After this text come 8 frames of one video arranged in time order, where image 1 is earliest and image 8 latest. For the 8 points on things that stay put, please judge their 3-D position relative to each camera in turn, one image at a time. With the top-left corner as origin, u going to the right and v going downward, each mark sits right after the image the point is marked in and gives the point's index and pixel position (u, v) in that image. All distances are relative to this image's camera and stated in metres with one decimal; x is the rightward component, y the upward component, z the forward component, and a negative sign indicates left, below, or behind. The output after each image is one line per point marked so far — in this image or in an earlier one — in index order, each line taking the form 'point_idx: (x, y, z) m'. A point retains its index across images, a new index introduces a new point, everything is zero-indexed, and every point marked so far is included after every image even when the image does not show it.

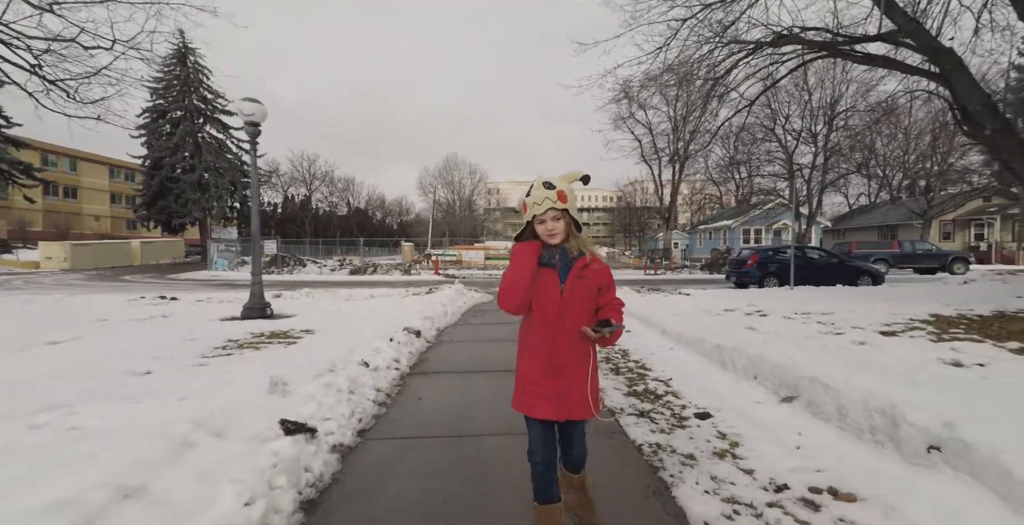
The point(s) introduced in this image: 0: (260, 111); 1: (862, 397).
0: (-4.7, +2.8, +8.9) m
1: (+2.2, -0.9, +3.1) m
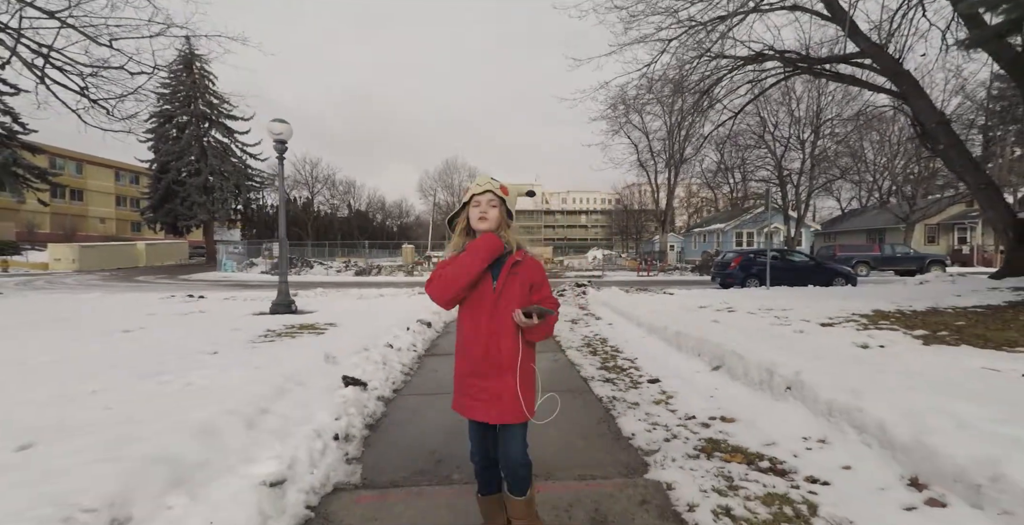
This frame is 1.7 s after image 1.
0: (-4.7, +2.8, +10.1) m
1: (+2.2, -0.9, +4.3) m
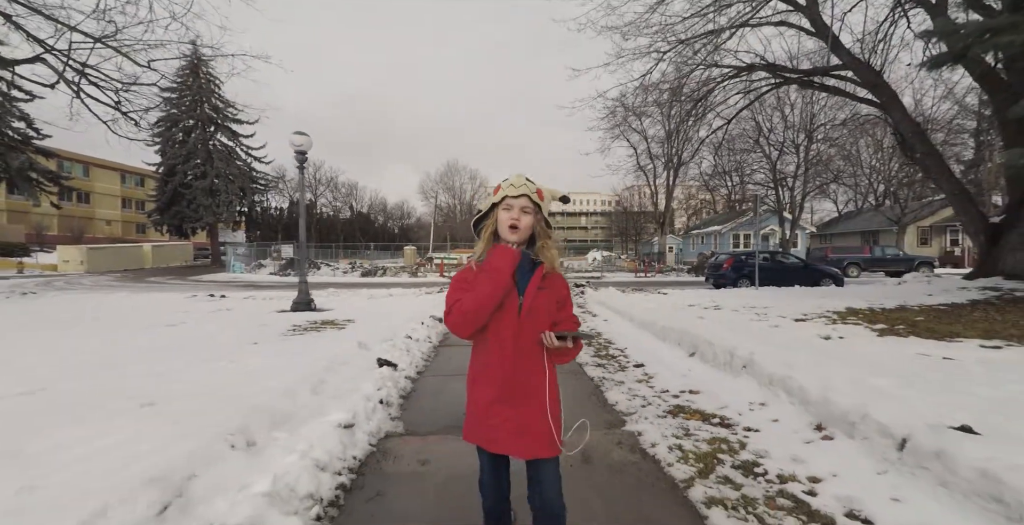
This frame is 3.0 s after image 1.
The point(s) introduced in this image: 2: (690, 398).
0: (-4.6, +2.8, +10.9) m
1: (+2.3, -0.9, +5.1) m
2: (+1.5, -1.2, +4.1) m
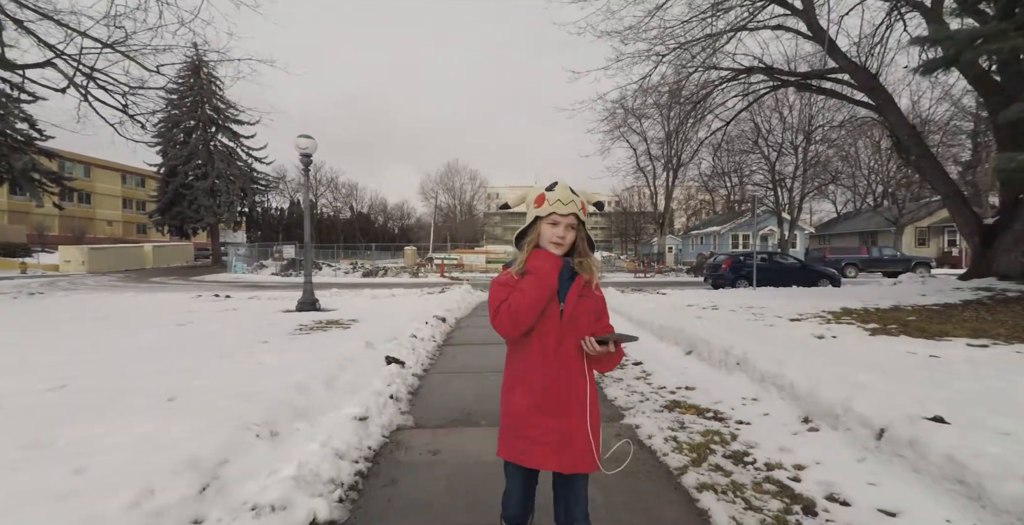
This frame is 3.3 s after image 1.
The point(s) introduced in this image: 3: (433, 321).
0: (-4.6, +2.7, +11.1) m
1: (+2.3, -0.9, +5.3) m
2: (+1.5, -1.2, +4.3) m
3: (-1.4, -1.0, +8.4) m
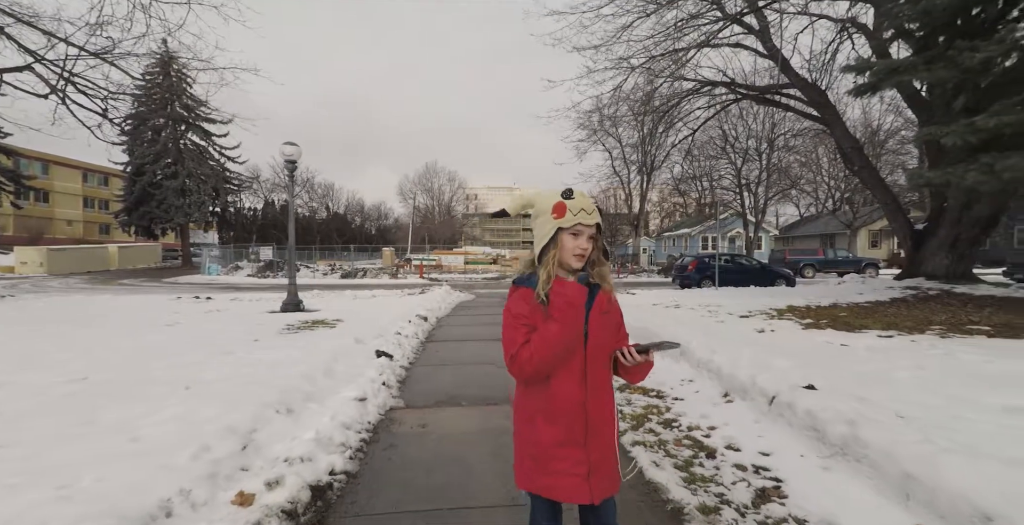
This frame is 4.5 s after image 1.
0: (-5.2, +2.7, +11.5) m
1: (+2.0, -1.0, +6.1) m
2: (+1.3, -1.2, +5.0) m
3: (-1.8, -1.1, +9.1) m
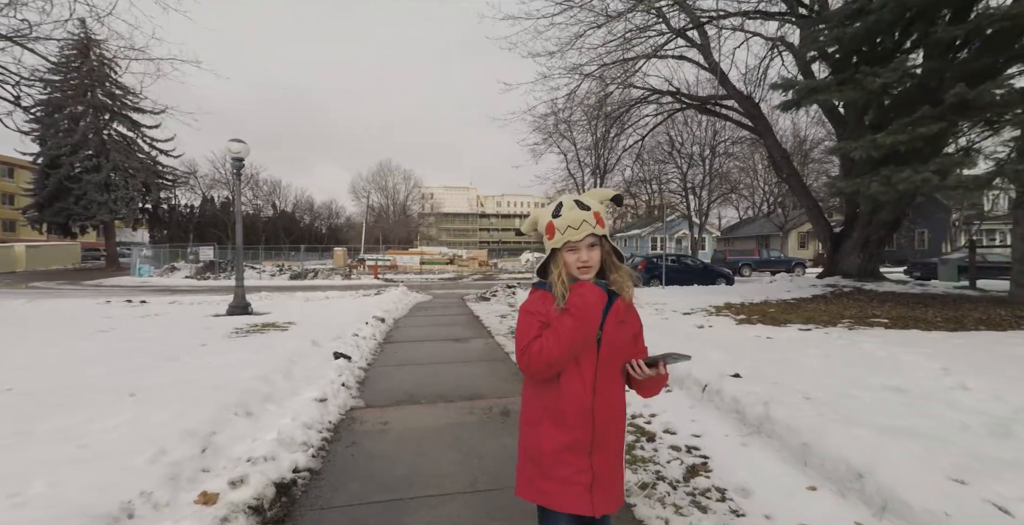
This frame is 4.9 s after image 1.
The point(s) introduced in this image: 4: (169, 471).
0: (-6.3, +2.6, +11.2) m
1: (+1.4, -1.0, +6.5) m
2: (+0.8, -1.2, +5.4) m
3: (-2.7, -1.1, +9.1) m
4: (-2.1, -1.3, +2.9) m
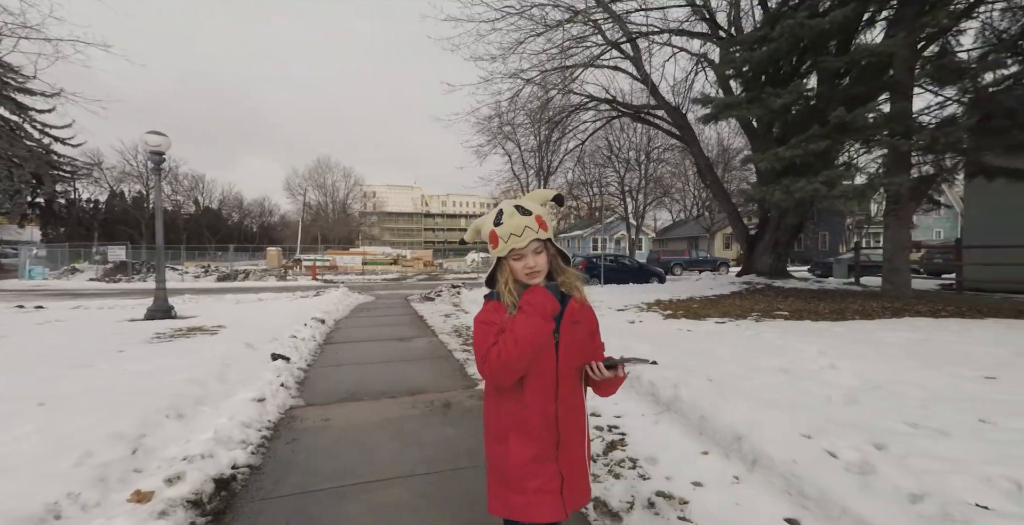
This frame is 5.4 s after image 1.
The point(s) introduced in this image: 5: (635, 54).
0: (-7.6, +2.6, +10.7) m
1: (+0.6, -1.0, +6.9) m
2: (+0.1, -1.2, +5.7) m
3: (-3.8, -1.1, +9.0) m
4: (-2.4, -1.3, +2.9) m
5: (+4.0, +6.9, +15.8) m
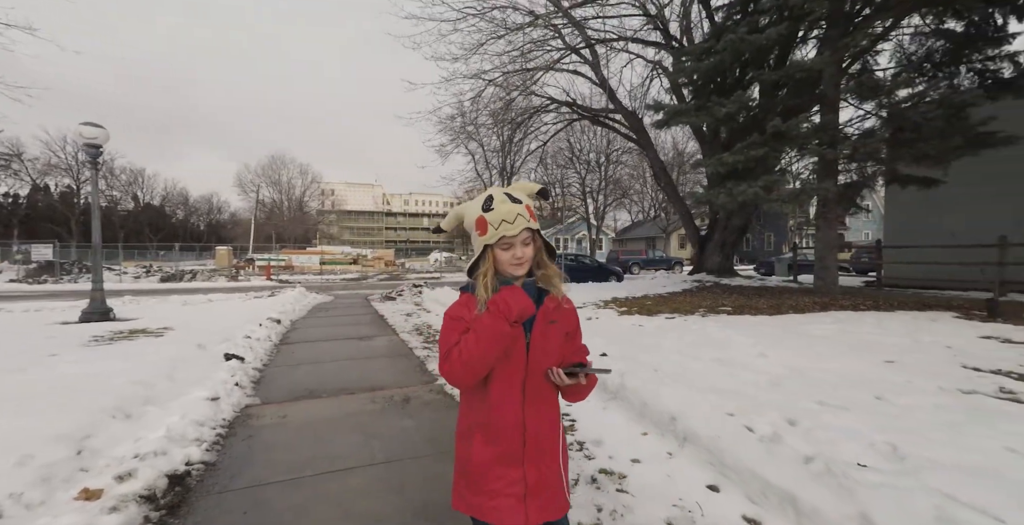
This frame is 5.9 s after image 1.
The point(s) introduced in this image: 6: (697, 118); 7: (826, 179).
0: (-8.5, +2.7, +10.2) m
1: (0.0, -1.0, +7.1) m
2: (-0.4, -1.2, +5.8) m
3: (-4.5, -1.1, +8.8) m
4: (-2.7, -1.2, +2.8) m
5: (+2.8, +6.9, +16.2) m
6: (+3.2, +2.5, +8.3) m
7: (+5.1, +1.4, +7.7) m
